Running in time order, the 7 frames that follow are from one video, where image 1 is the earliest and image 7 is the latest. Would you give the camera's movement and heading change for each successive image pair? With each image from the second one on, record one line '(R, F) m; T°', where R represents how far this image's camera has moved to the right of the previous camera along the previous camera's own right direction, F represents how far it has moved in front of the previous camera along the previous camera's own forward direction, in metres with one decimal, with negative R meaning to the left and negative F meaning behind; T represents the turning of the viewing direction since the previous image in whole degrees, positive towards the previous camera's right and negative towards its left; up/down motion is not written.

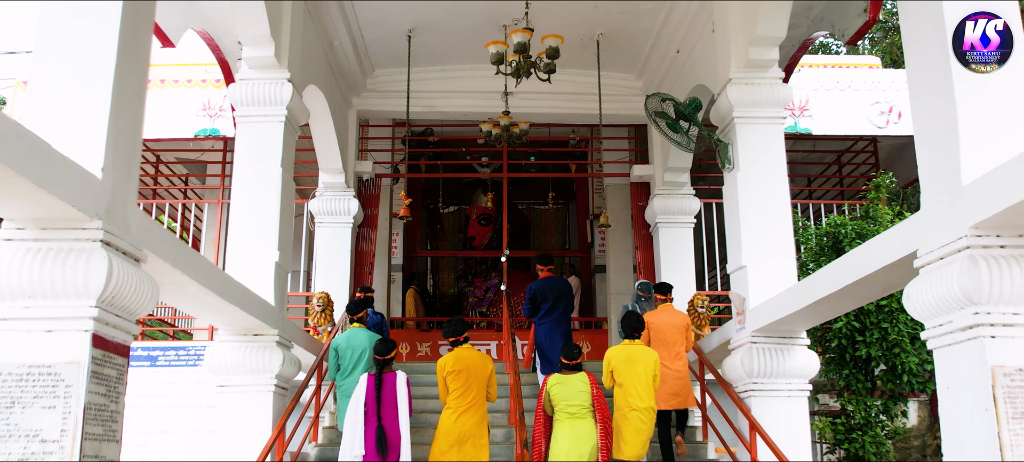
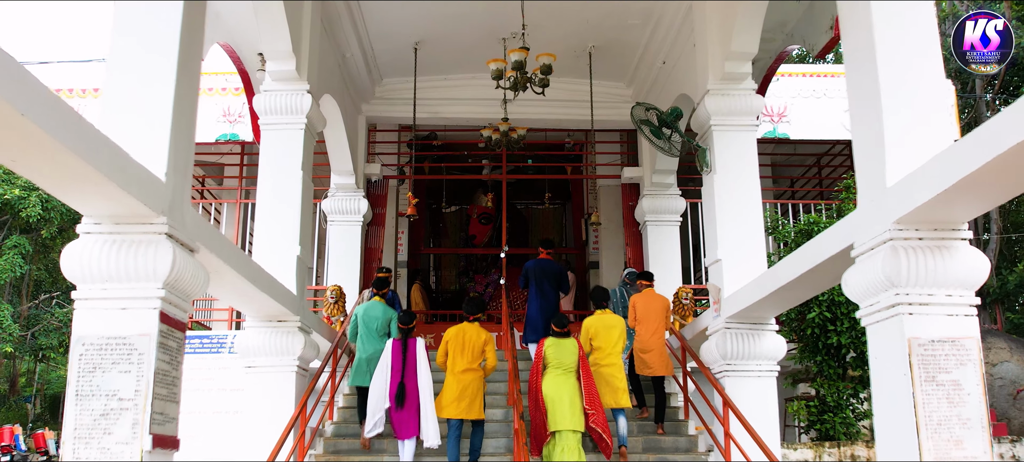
(0.0, -0.6) m; 0°
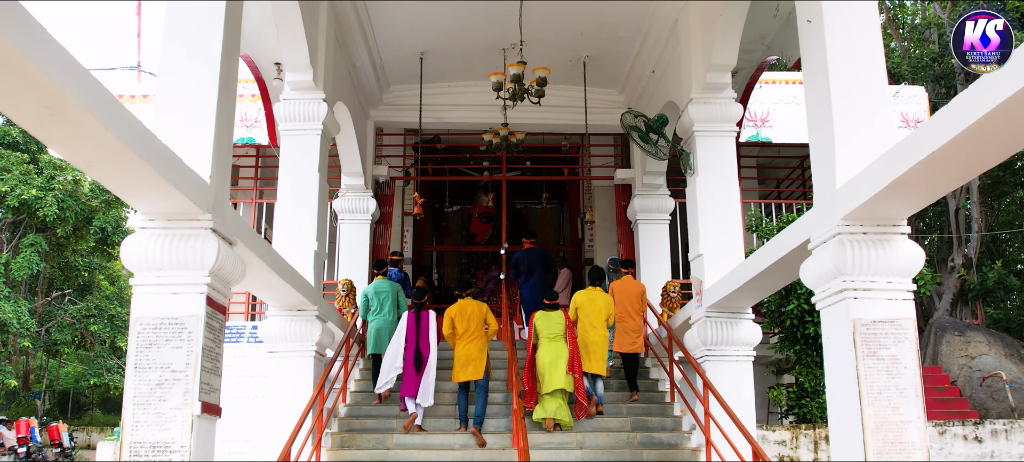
(0.0, -0.6) m; 0°
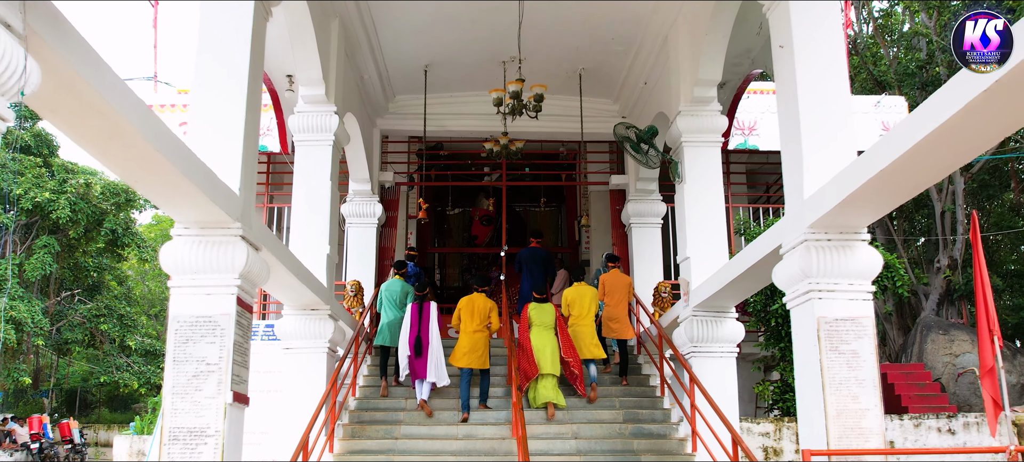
(0.0, -0.5) m; 0°
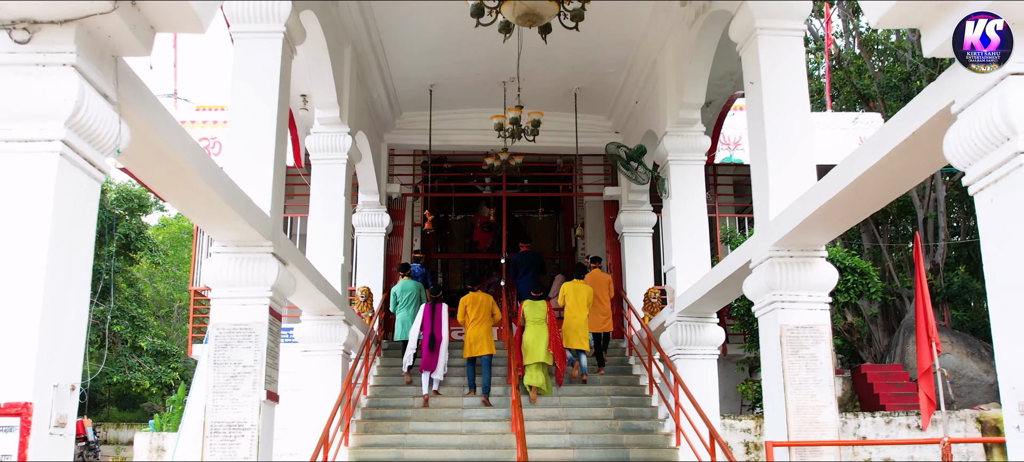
(0.0, -0.7) m; 0°
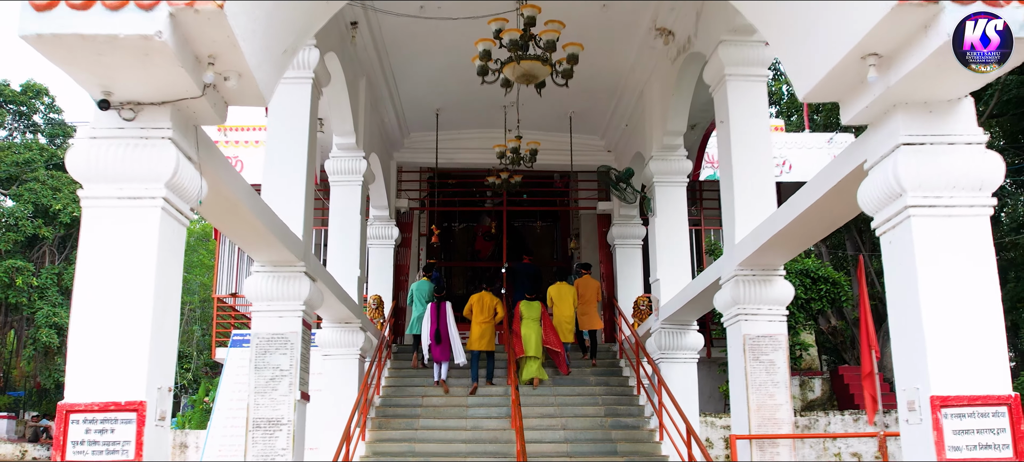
(0.0, -0.9) m; 0°
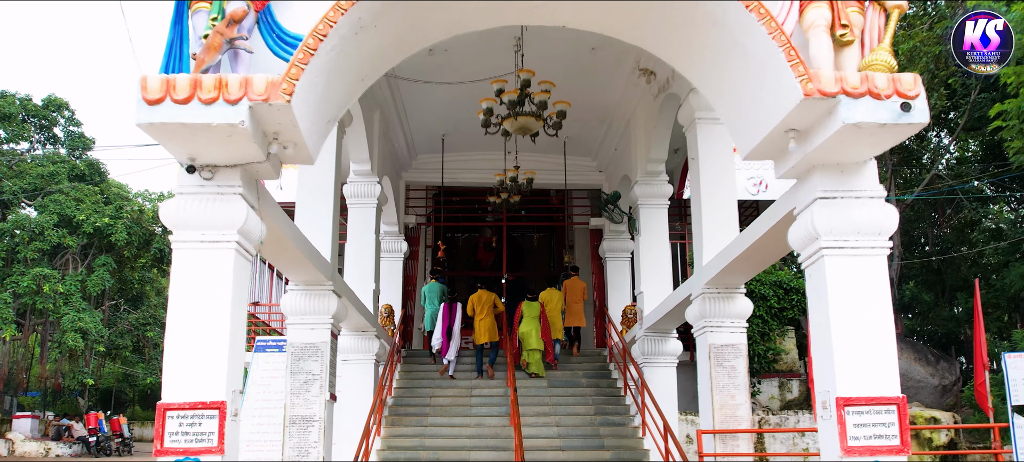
(0.0, -1.1) m; 0°
